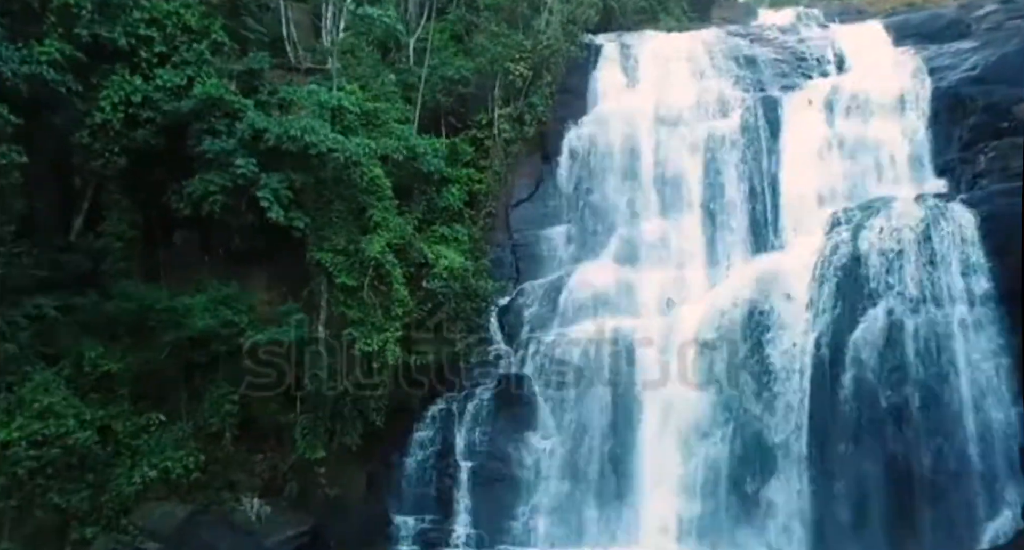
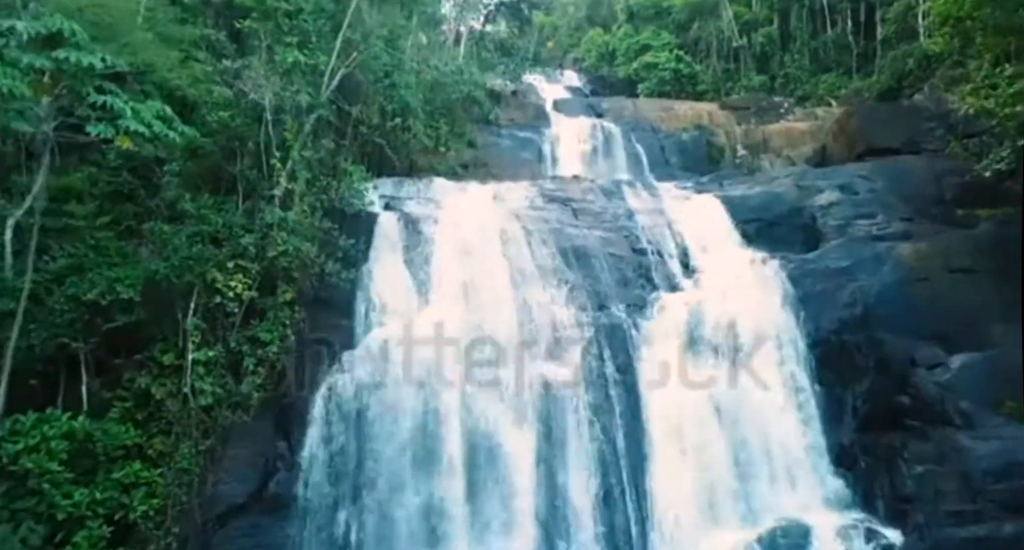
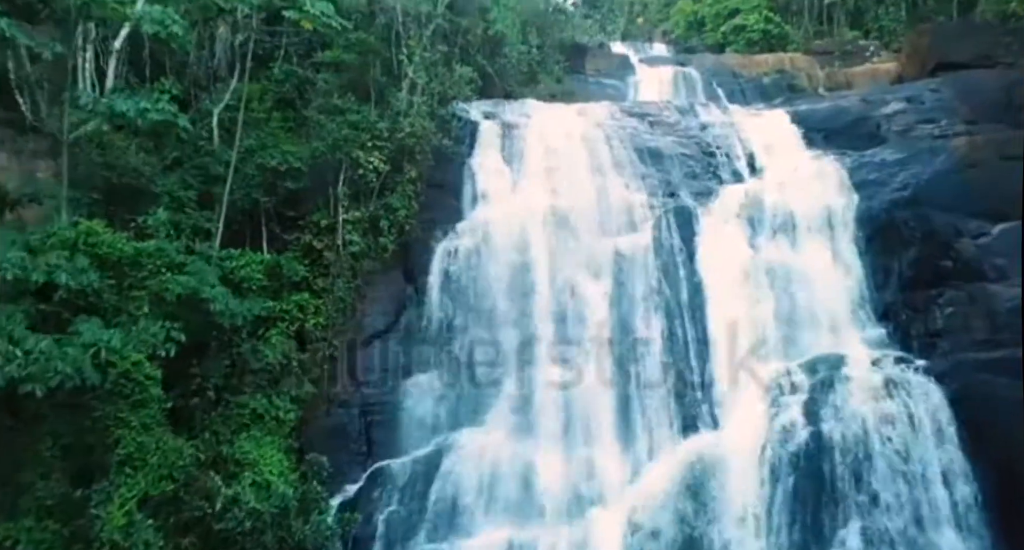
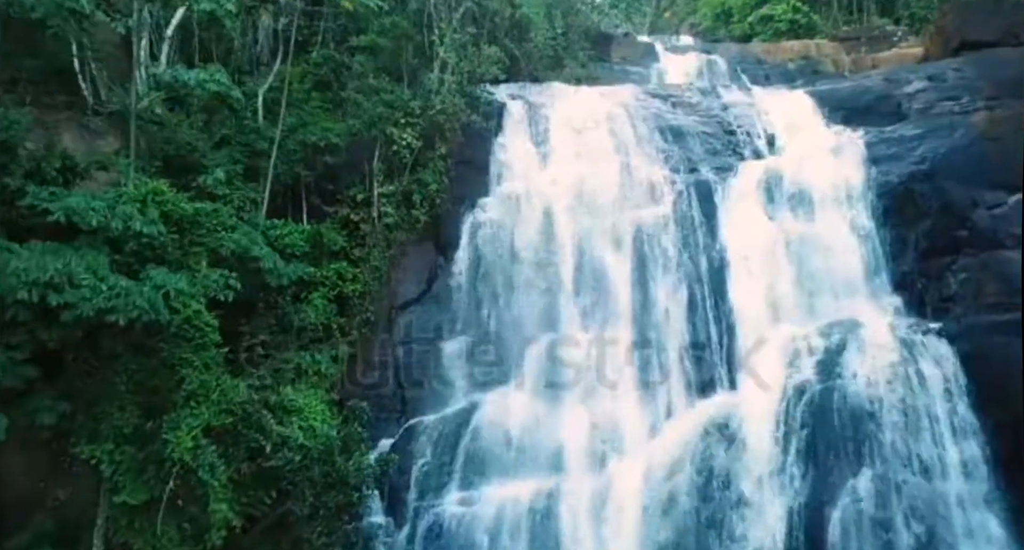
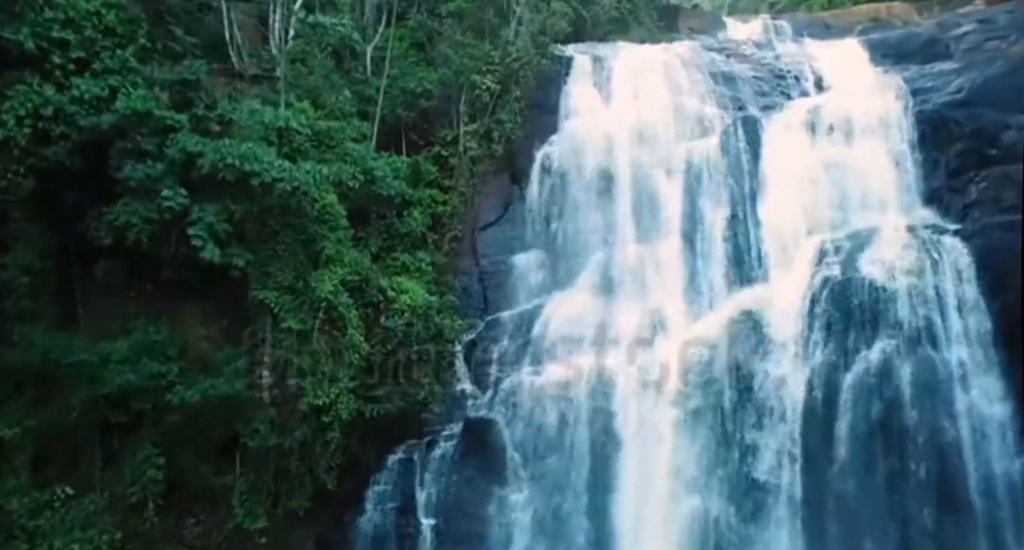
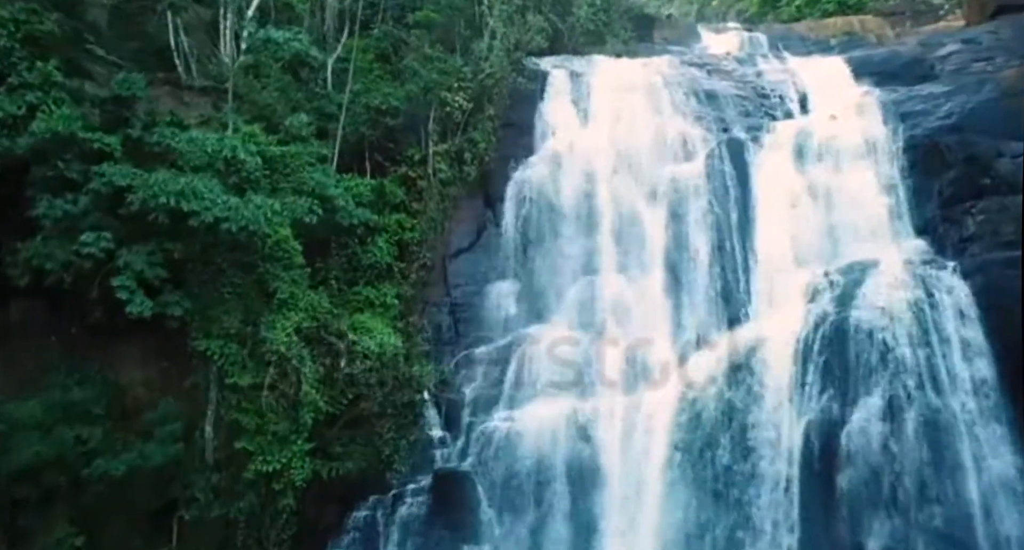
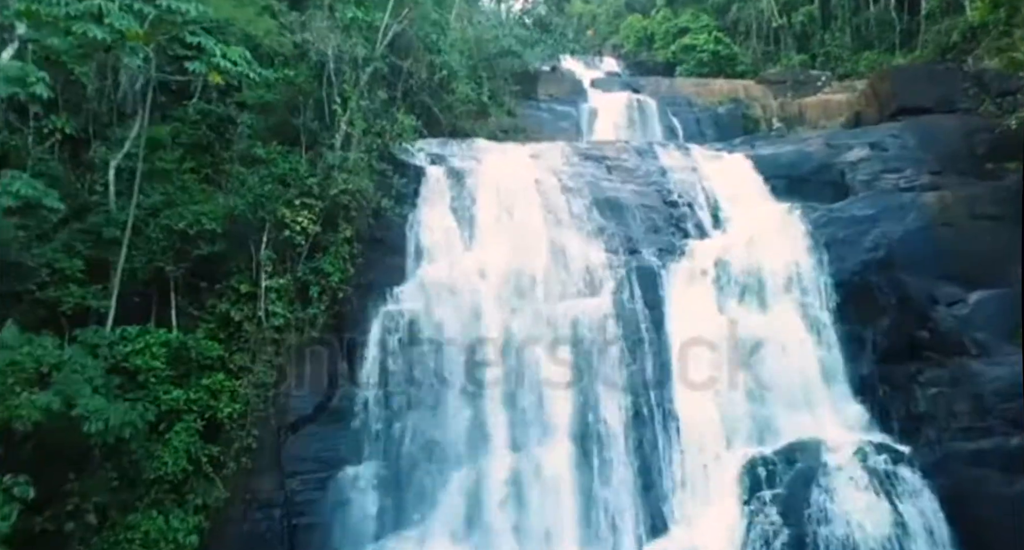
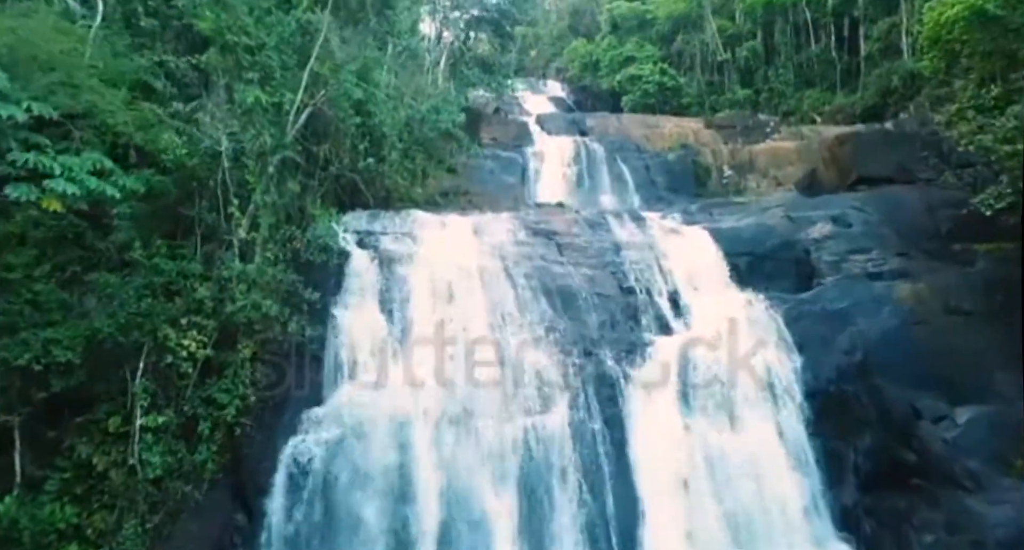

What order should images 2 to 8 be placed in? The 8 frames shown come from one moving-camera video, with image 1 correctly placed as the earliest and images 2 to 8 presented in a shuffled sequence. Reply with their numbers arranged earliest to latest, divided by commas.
5, 6, 4, 3, 7, 2, 8
